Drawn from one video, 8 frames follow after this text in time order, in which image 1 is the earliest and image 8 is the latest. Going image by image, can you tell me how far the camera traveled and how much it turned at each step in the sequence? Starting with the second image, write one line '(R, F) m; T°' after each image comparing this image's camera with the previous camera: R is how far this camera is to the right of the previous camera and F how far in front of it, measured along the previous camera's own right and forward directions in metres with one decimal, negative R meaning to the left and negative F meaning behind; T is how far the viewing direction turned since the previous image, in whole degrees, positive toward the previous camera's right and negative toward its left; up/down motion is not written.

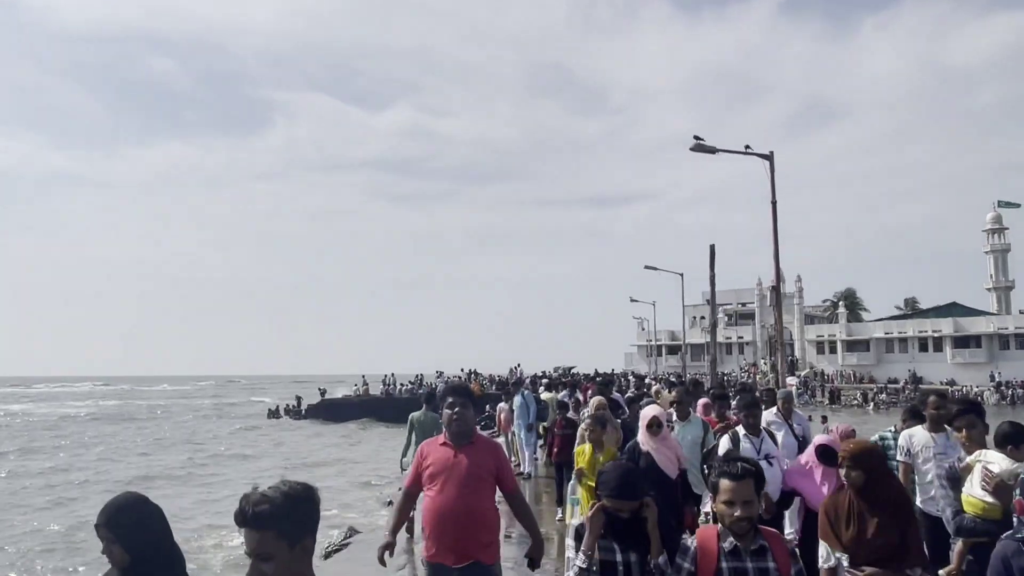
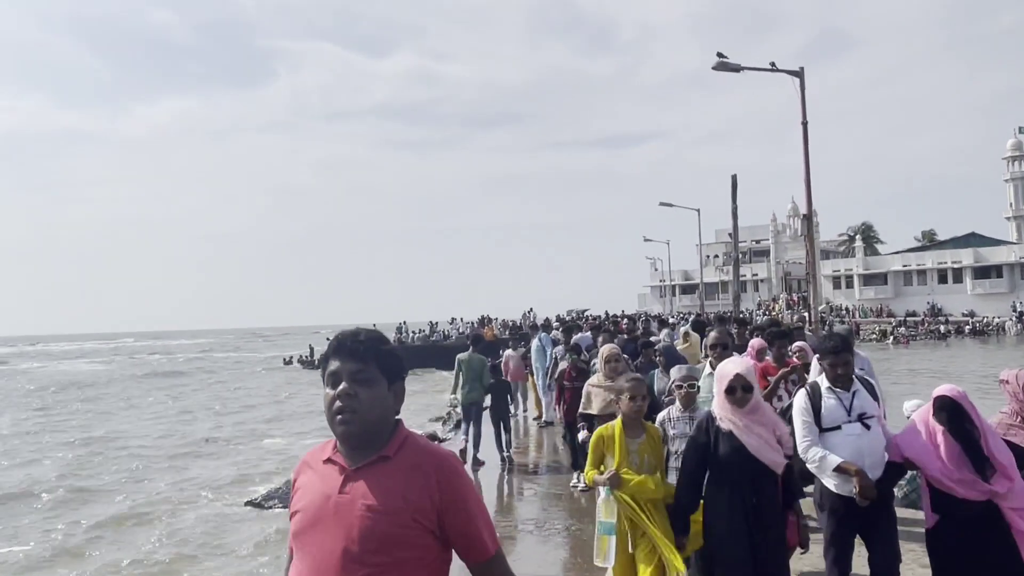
(0.0, +0.6) m; -1°
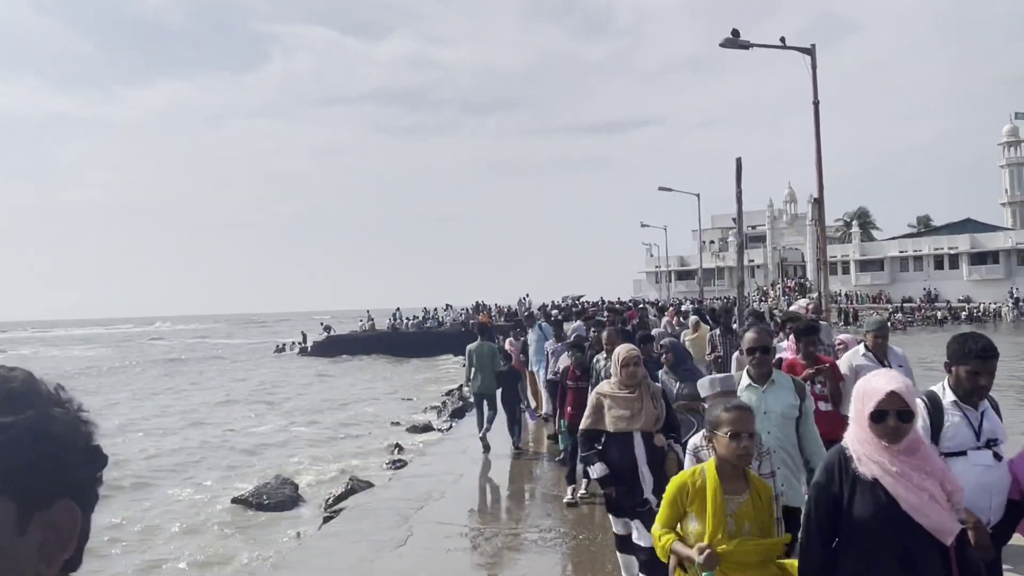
(0.0, +0.4) m; 0°
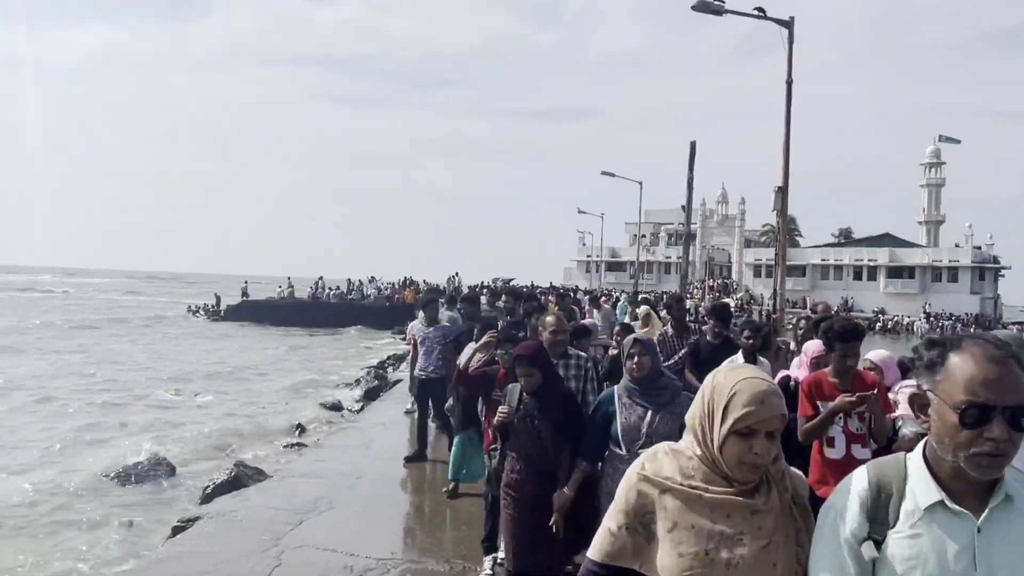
(0.0, +0.8) m; +5°
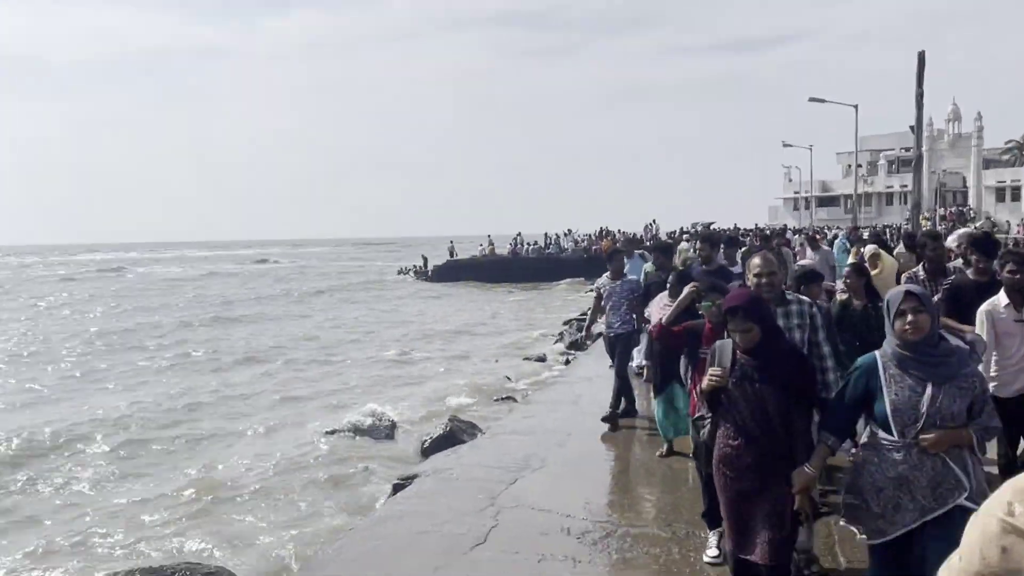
(0.0, +0.4) m; -14°
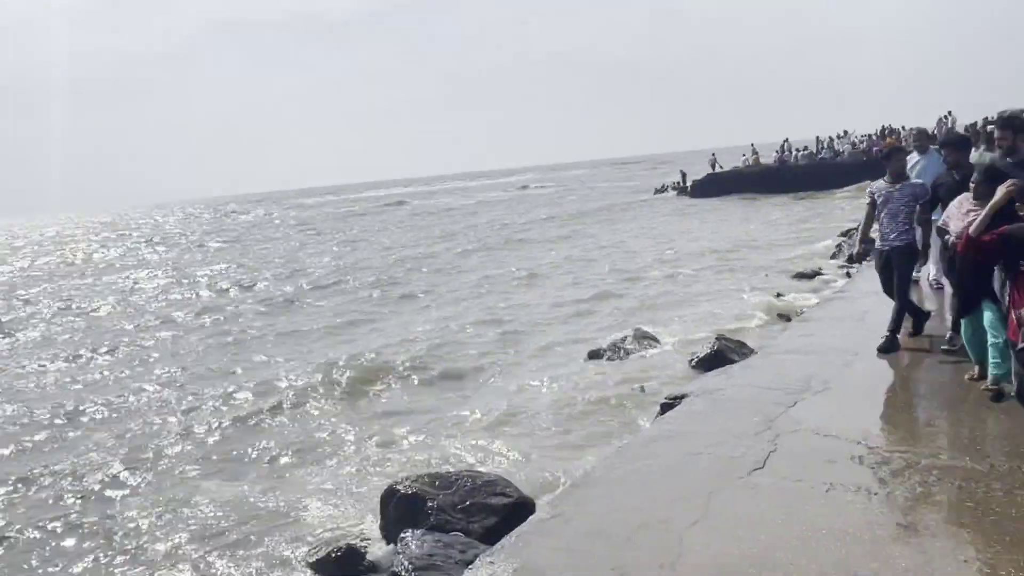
(0.0, +0.1) m; -17°
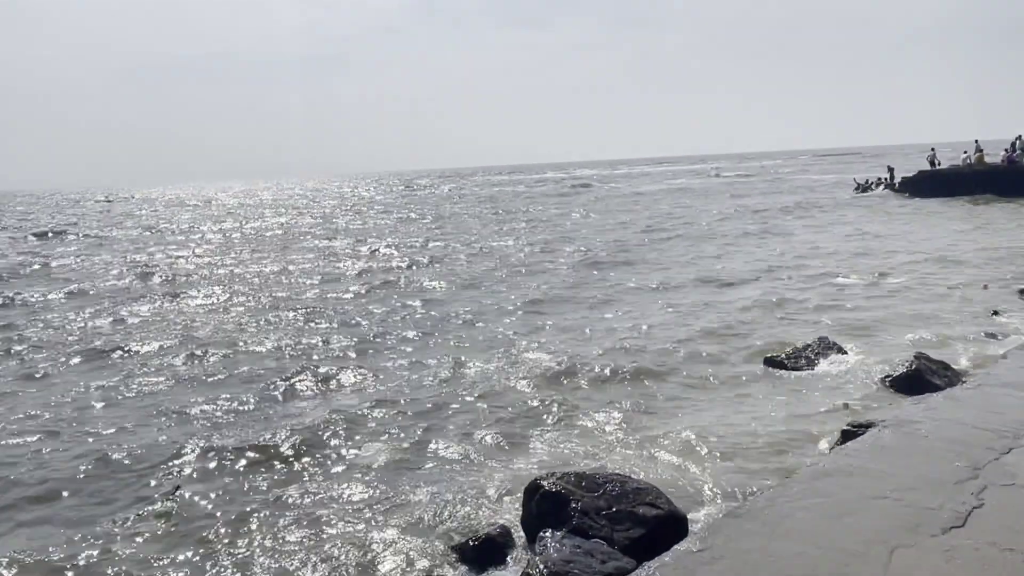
(+0.1, +0.3) m; -12°
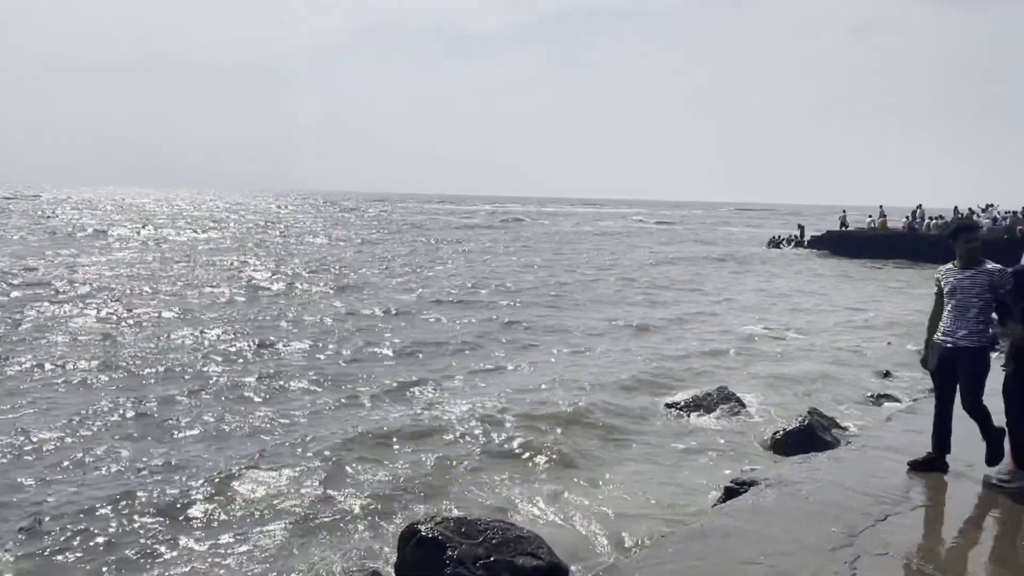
(+0.2, +0.2) m; +5°
